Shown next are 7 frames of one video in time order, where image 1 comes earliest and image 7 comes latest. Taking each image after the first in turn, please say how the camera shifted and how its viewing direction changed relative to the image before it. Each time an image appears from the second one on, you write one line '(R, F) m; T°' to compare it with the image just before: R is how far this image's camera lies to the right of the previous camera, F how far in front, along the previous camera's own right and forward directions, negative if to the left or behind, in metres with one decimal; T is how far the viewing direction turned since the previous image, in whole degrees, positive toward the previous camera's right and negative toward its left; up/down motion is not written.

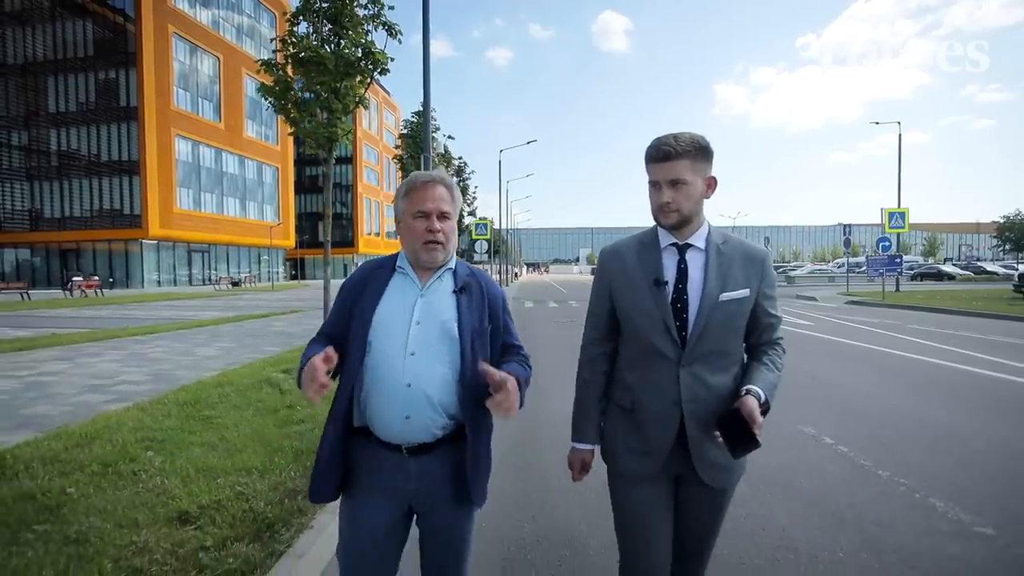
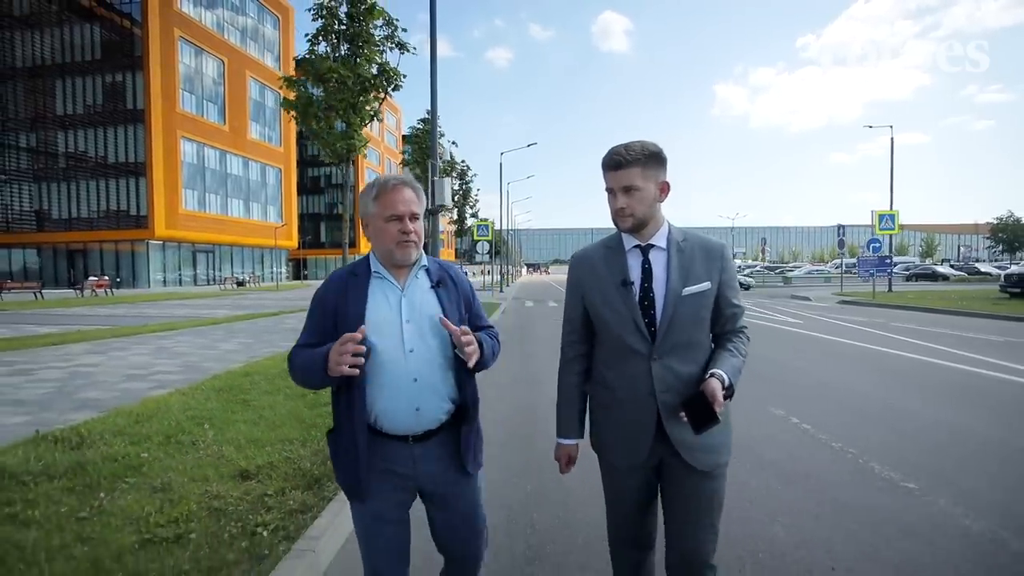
(0.0, -0.7) m; 0°
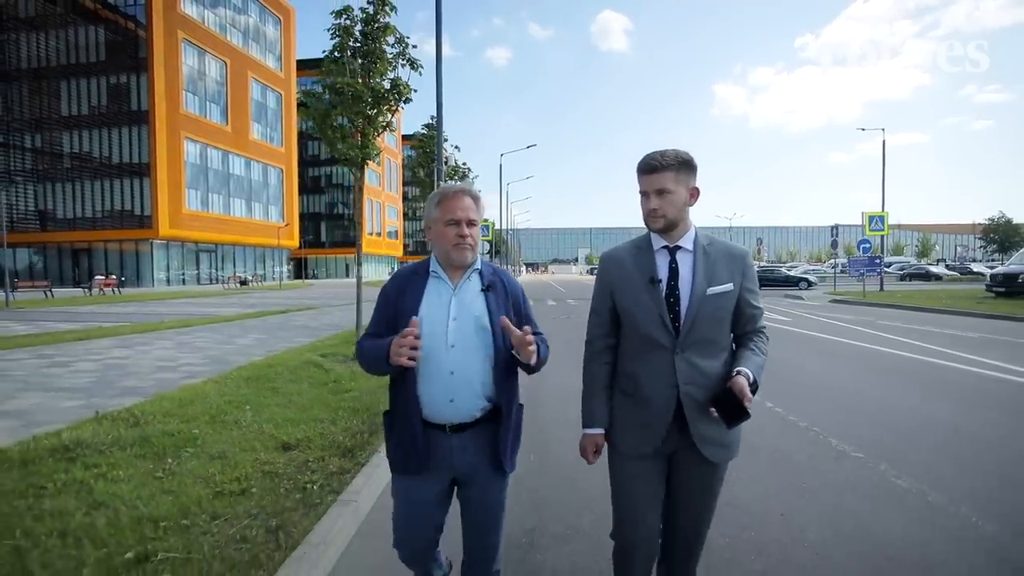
(0.0, -0.6) m; 0°
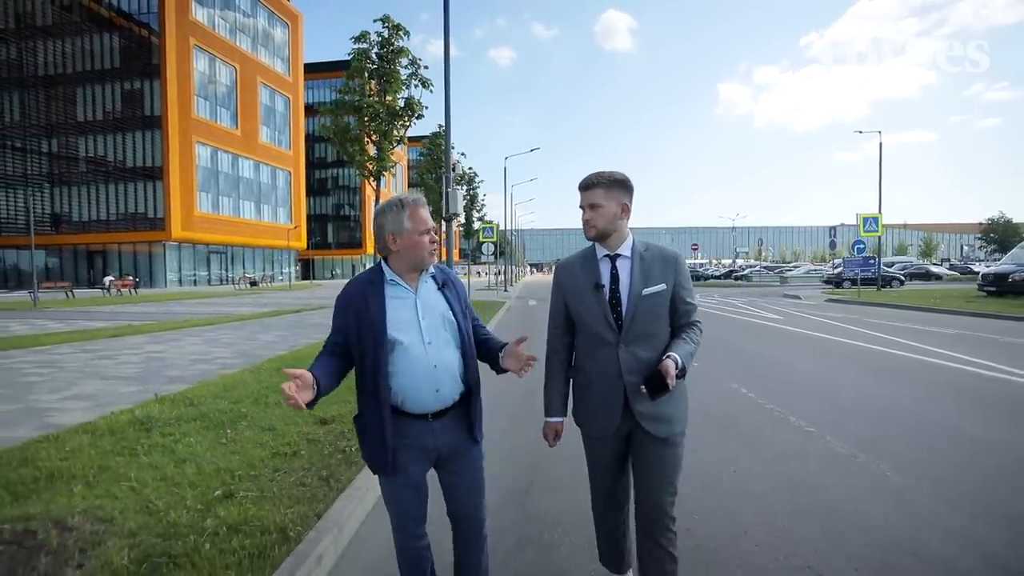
(0.0, -0.8) m; 0°
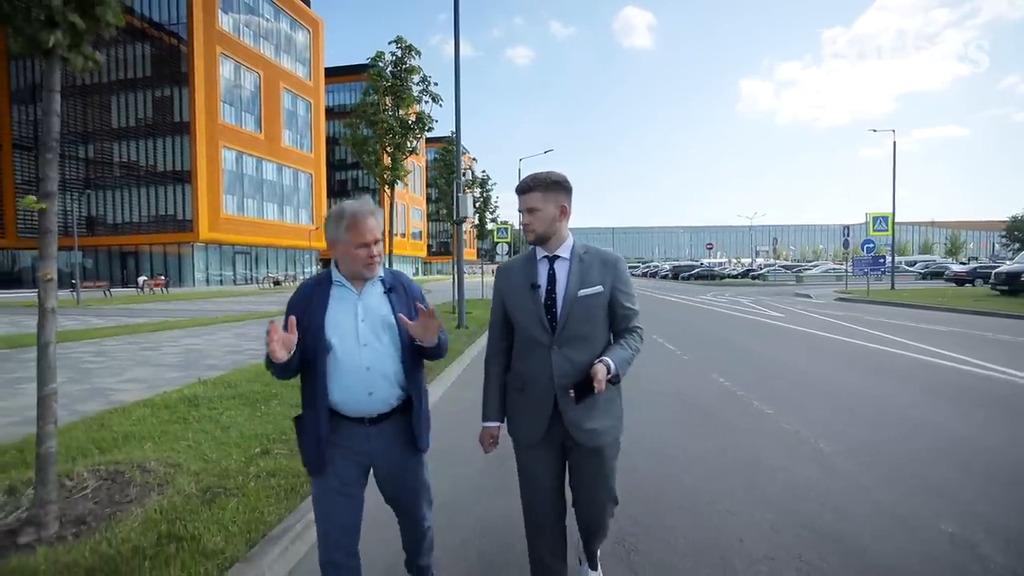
(+0.3, -0.8) m; -2°
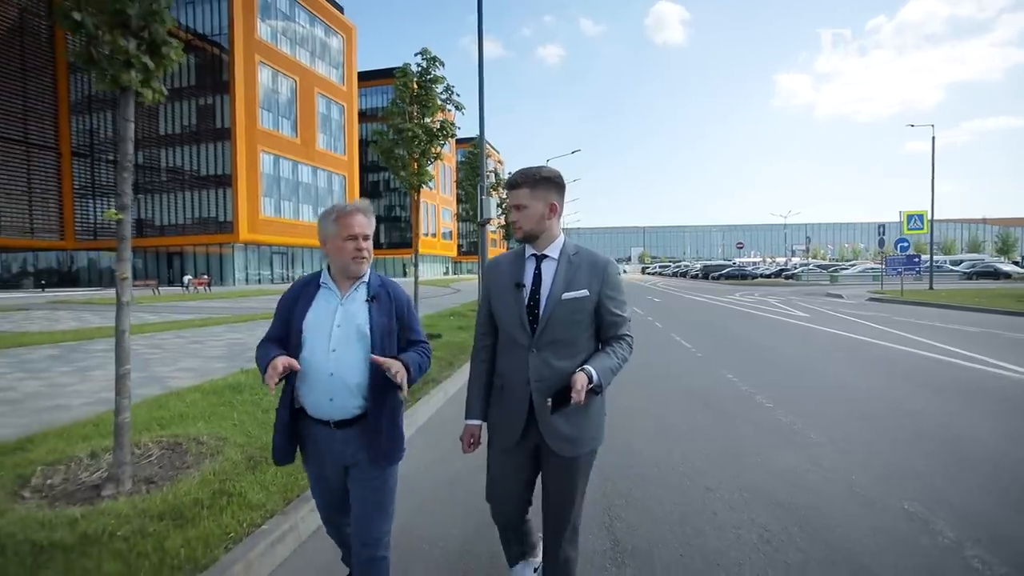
(+0.2, -0.5) m; -3°
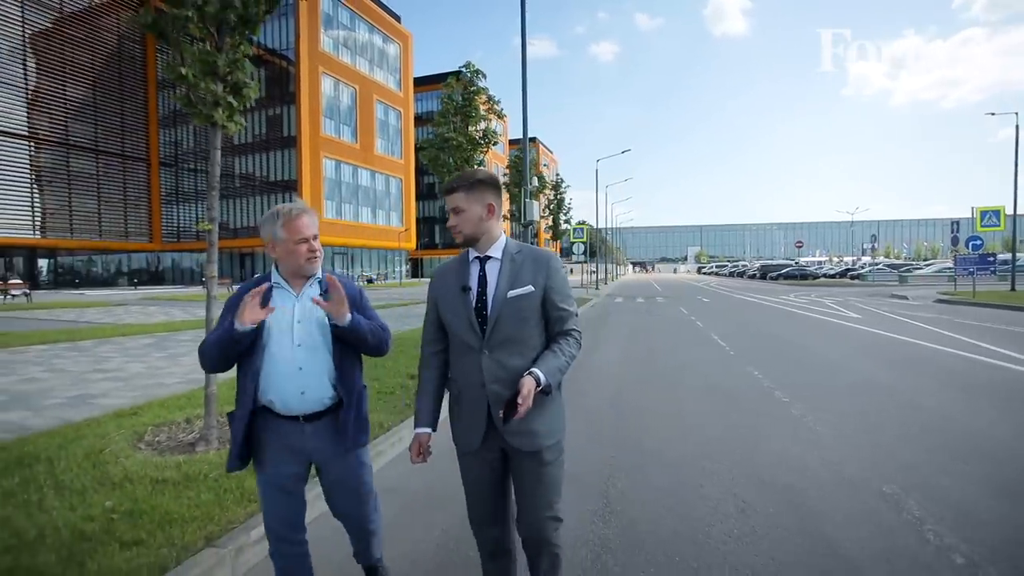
(+0.3, -0.7) m; -5°
